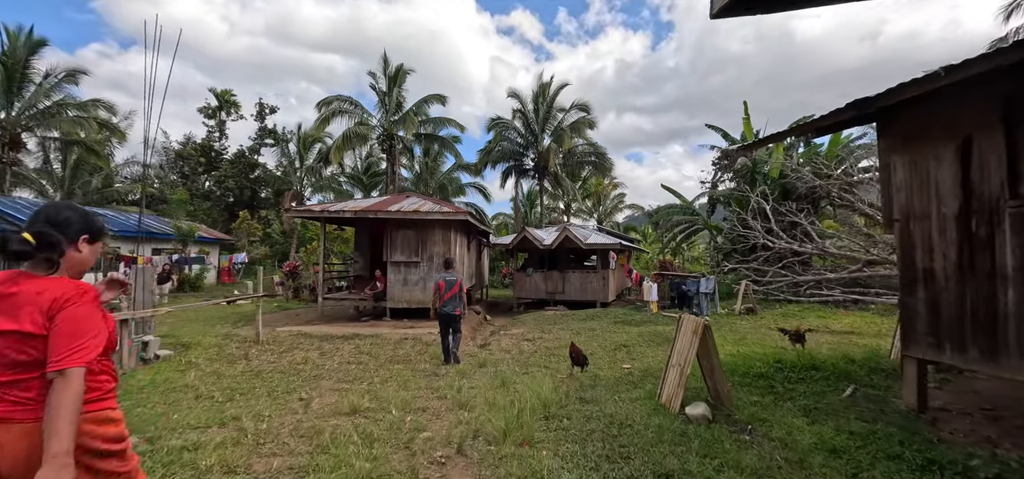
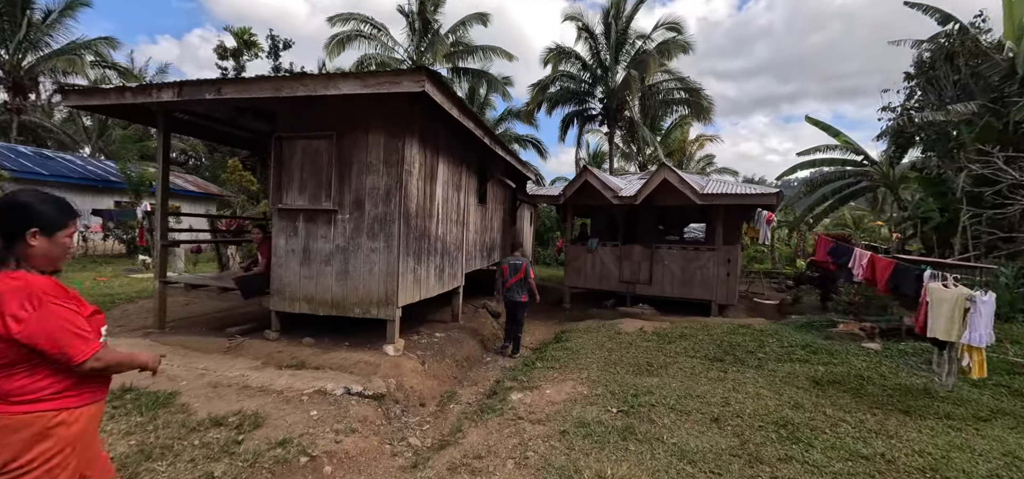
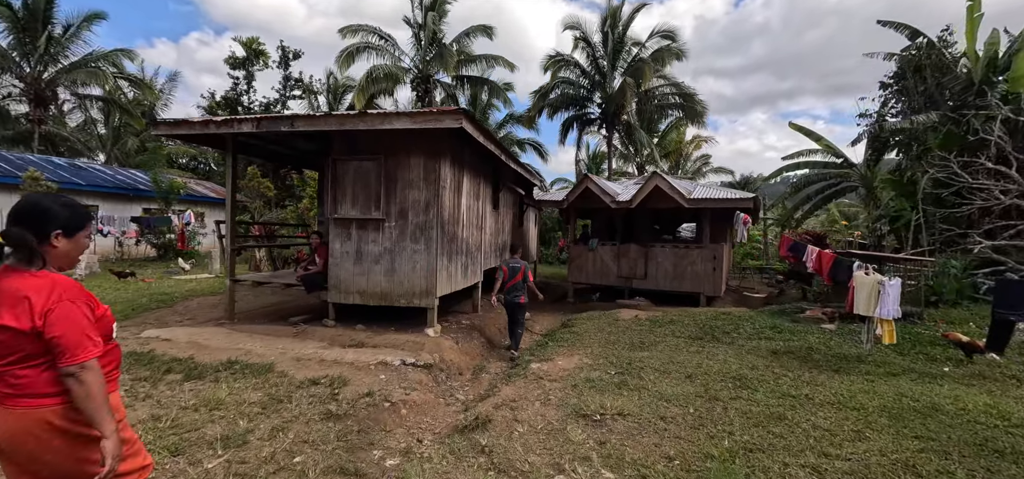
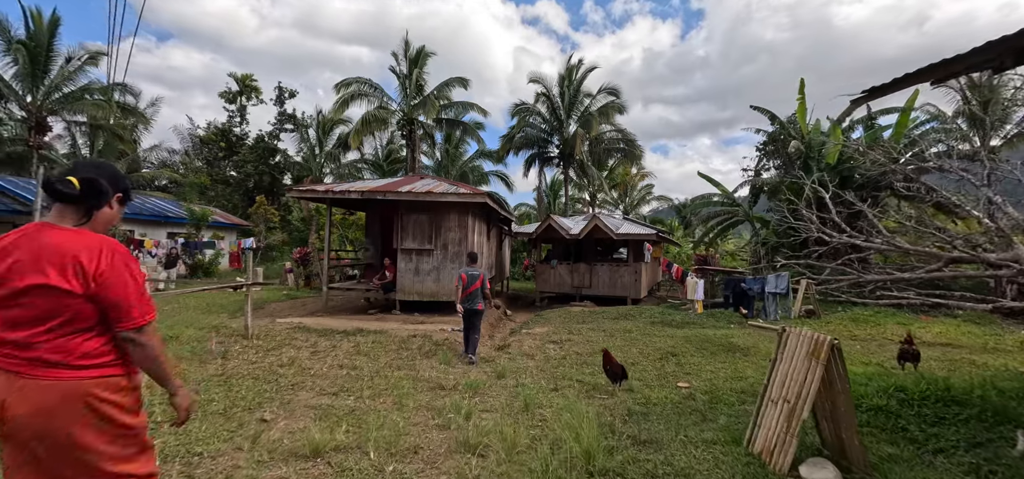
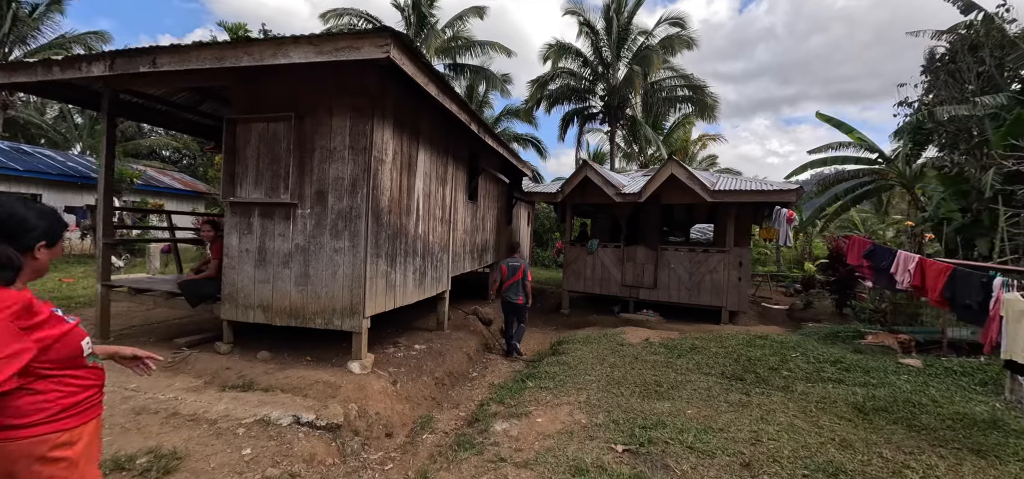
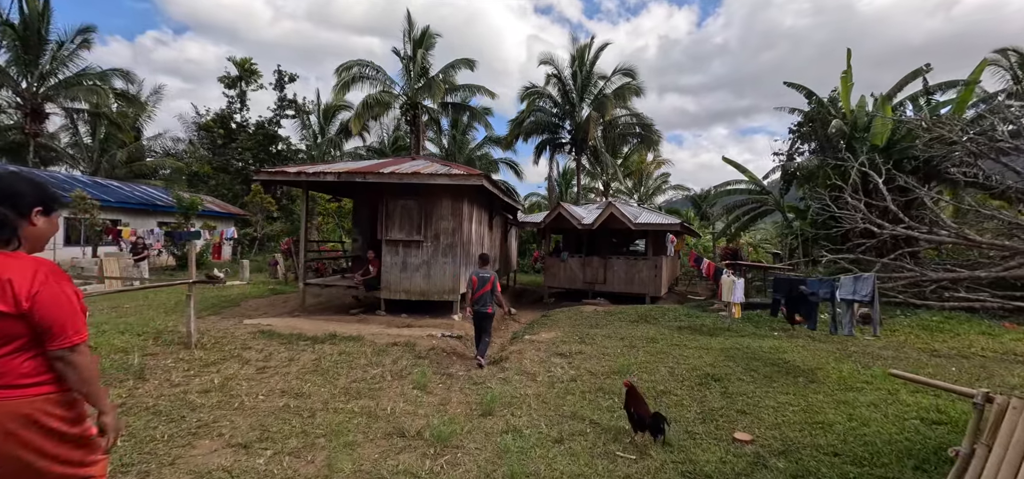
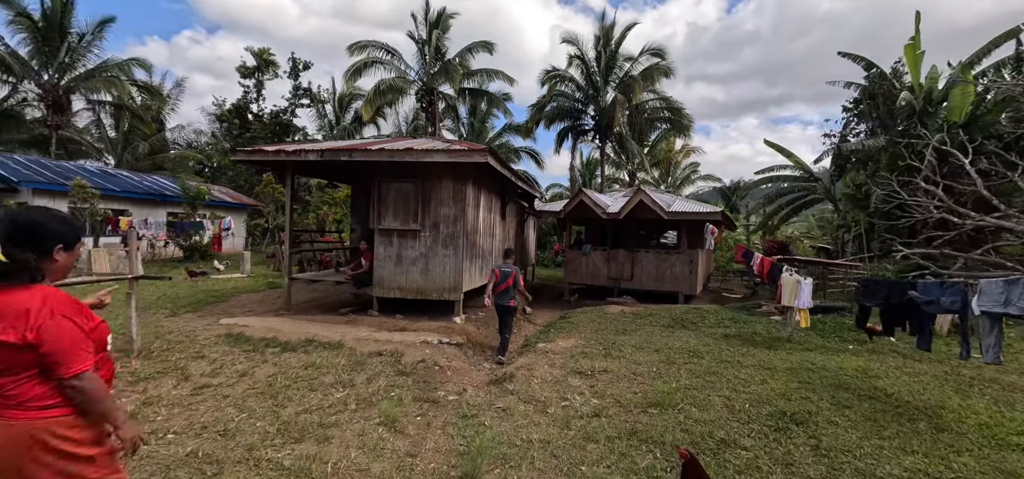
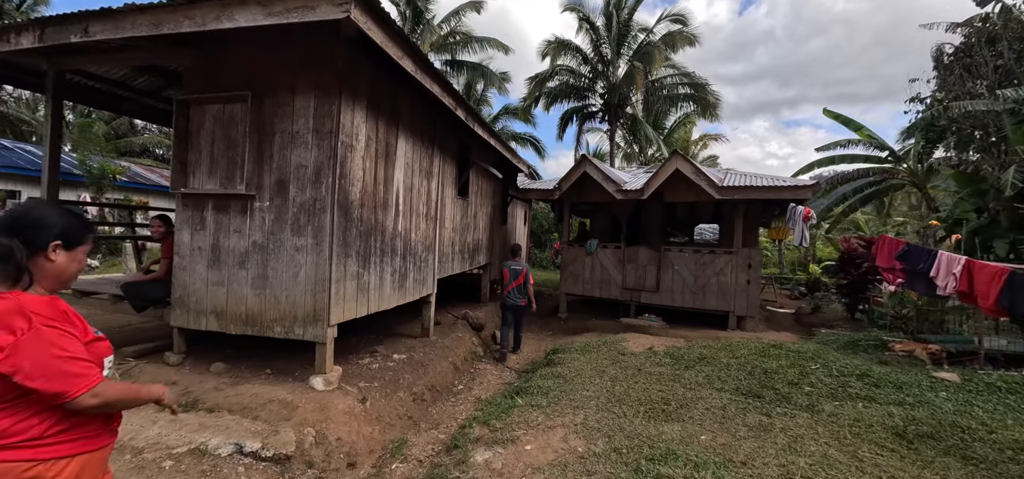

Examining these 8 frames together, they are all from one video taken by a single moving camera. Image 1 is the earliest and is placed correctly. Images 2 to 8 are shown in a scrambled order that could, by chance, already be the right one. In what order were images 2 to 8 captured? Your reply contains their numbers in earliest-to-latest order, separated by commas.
4, 6, 7, 3, 2, 5, 8
